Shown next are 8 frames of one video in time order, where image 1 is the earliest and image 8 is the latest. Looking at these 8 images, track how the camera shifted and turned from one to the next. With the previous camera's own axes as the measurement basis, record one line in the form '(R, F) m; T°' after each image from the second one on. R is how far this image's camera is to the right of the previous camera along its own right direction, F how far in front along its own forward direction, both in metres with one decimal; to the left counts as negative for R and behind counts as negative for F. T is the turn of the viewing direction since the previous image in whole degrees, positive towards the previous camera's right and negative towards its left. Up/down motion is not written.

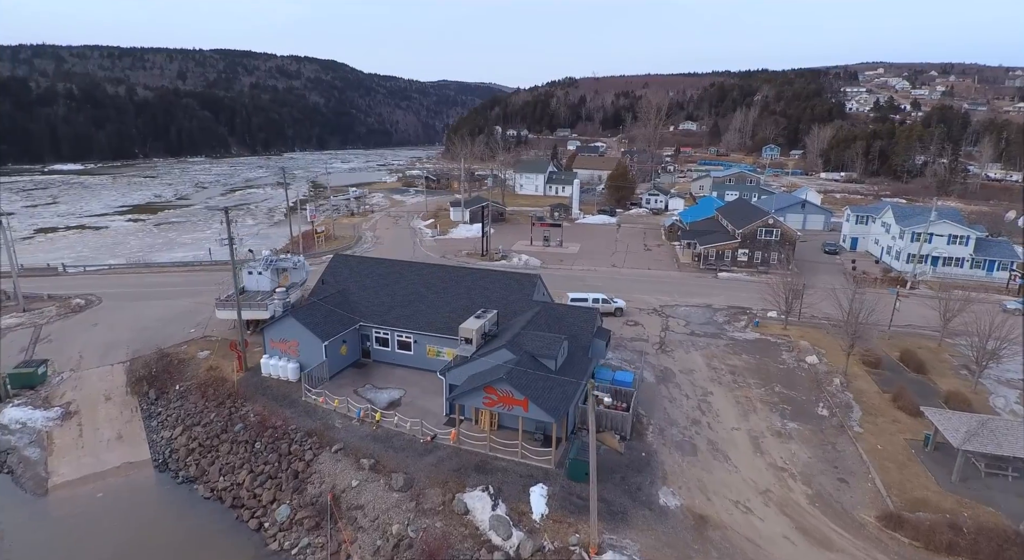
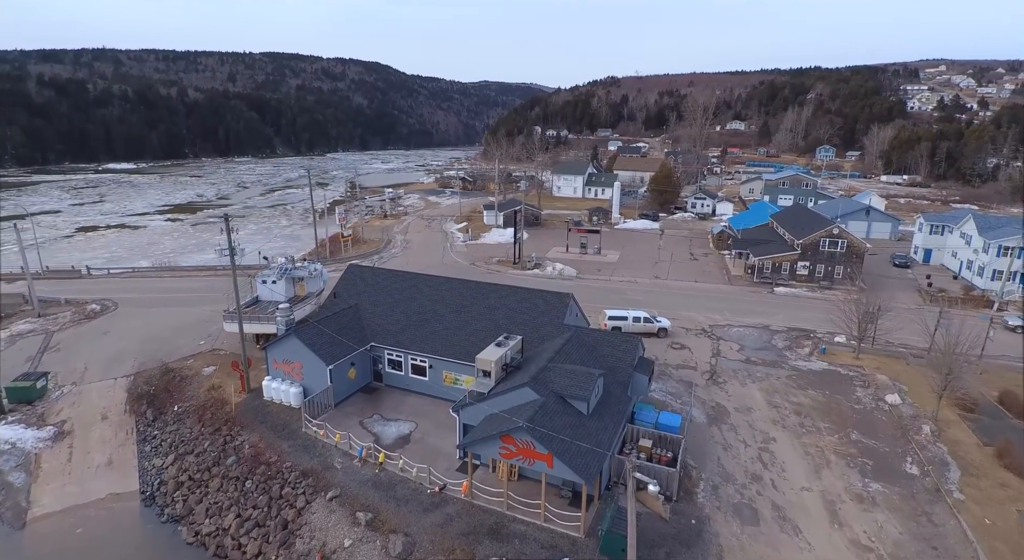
(+0.2, +2.0) m; -4°
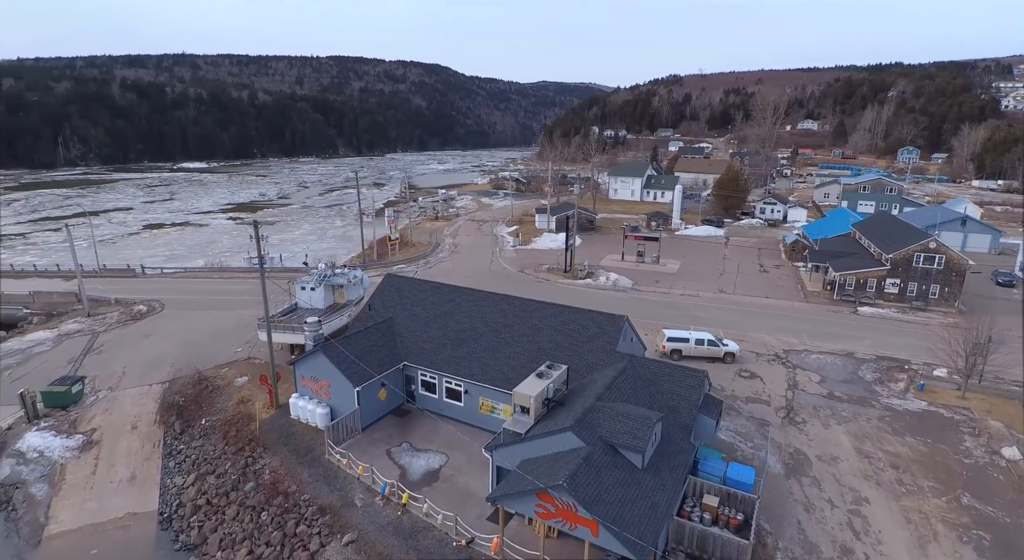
(+0.1, +1.6) m; -6°
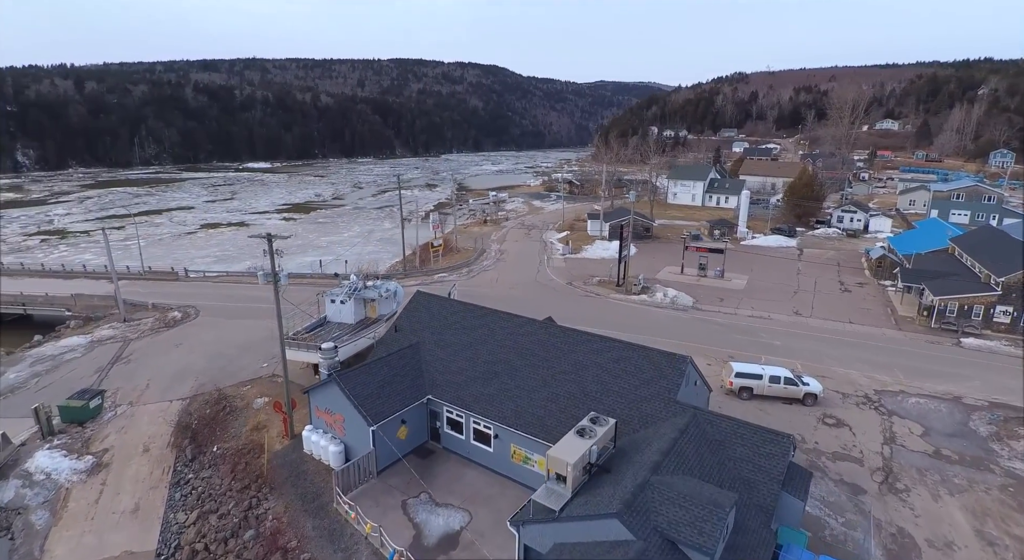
(+0.2, +1.9) m; -6°
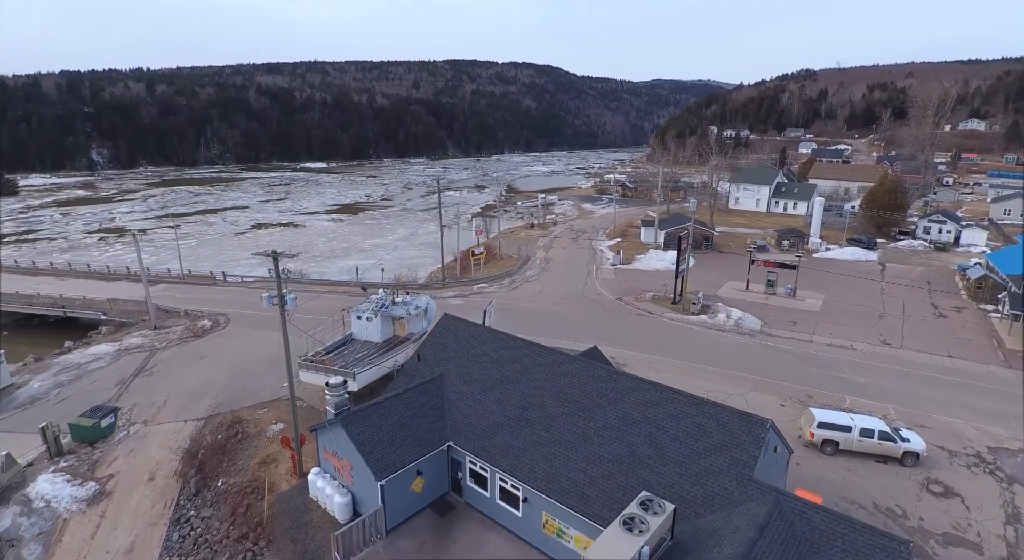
(+0.2, +1.9) m; -5°
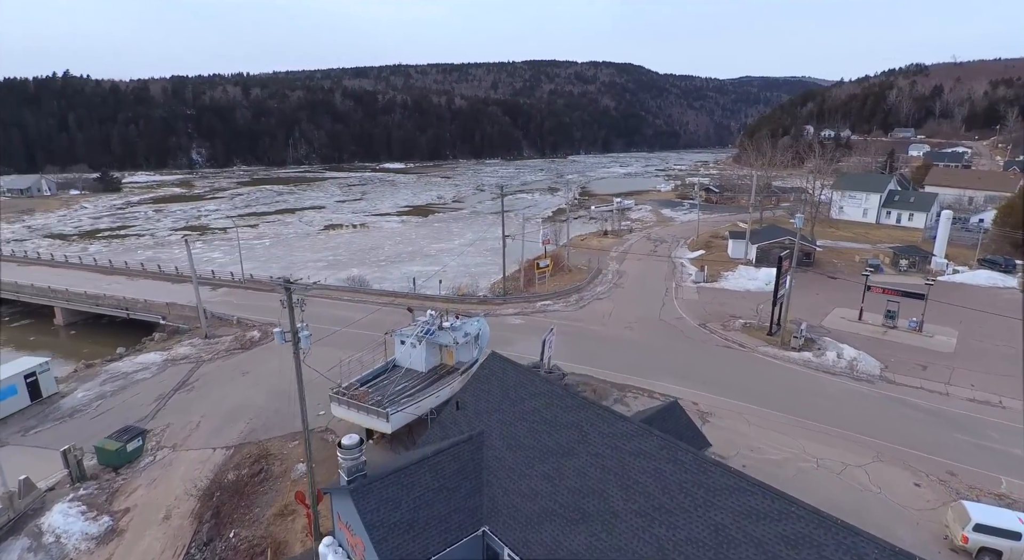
(+0.2, +2.3) m; -8°
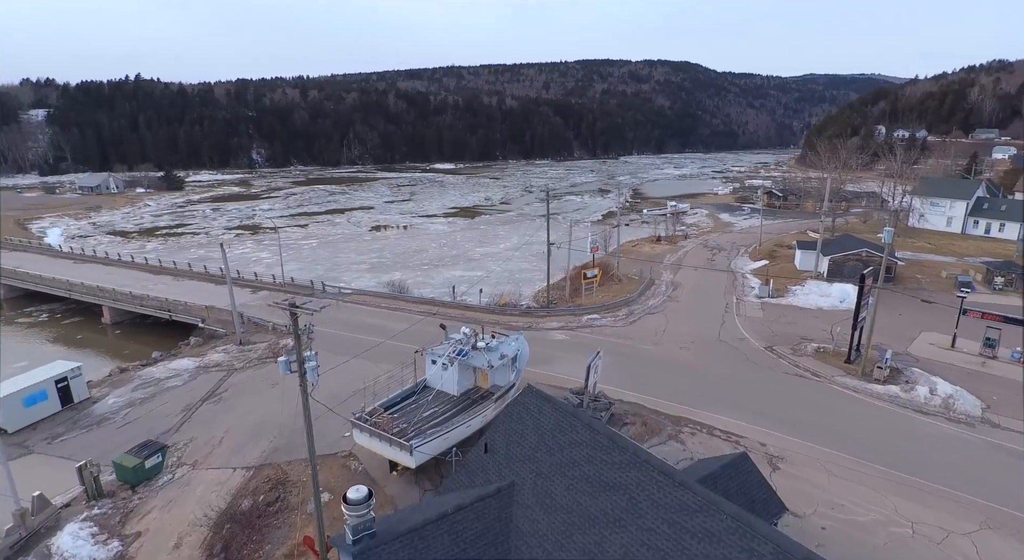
(+0.1, +1.4) m; -5°
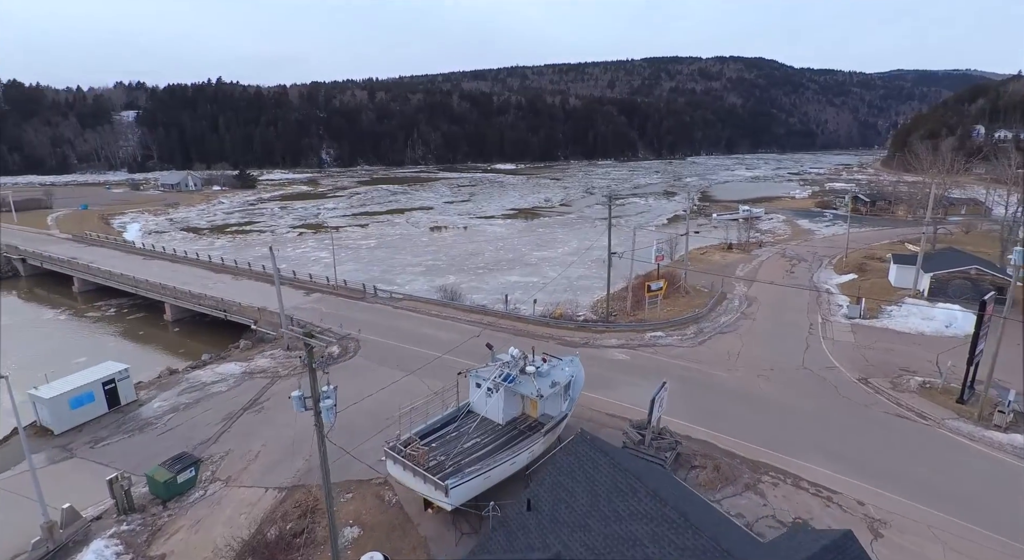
(+0.1, +1.4) m; -6°
